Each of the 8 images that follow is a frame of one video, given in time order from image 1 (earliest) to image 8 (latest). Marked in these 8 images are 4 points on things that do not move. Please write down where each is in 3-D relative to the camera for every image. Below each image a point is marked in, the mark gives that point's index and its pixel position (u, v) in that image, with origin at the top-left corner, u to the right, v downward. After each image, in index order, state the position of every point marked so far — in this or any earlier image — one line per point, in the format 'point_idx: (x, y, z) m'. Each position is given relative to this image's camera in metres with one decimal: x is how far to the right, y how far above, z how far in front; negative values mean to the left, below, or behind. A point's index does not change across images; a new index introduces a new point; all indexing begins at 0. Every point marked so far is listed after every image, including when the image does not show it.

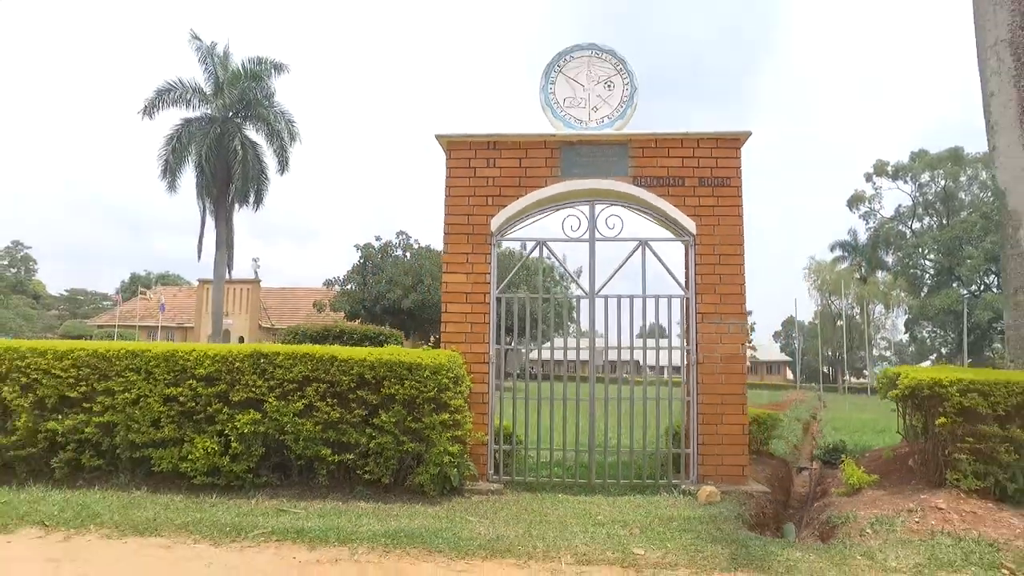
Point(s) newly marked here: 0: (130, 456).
0: (-3.5, -1.5, +6.1) m
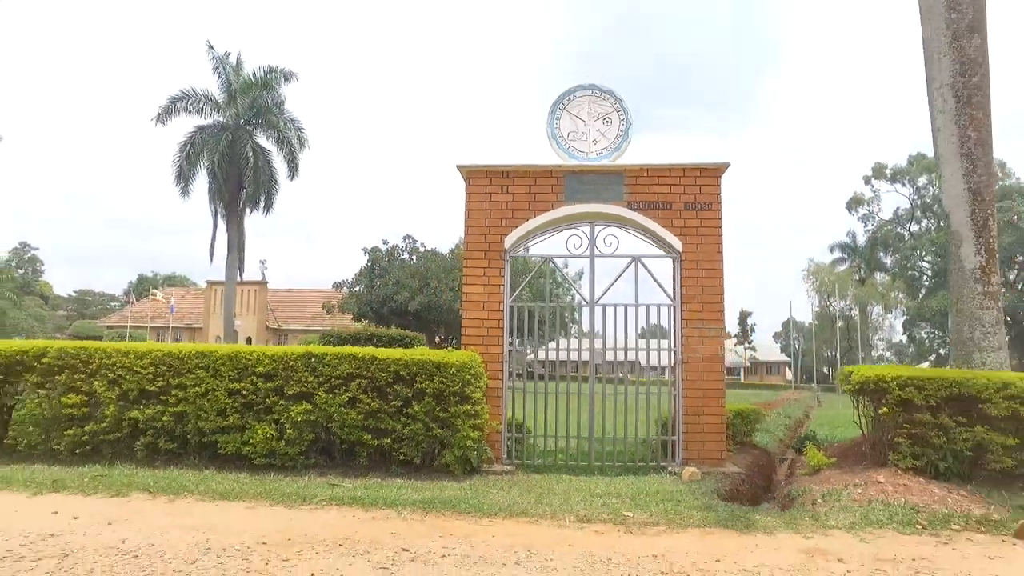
0: (-3.4, -1.6, +7.2) m
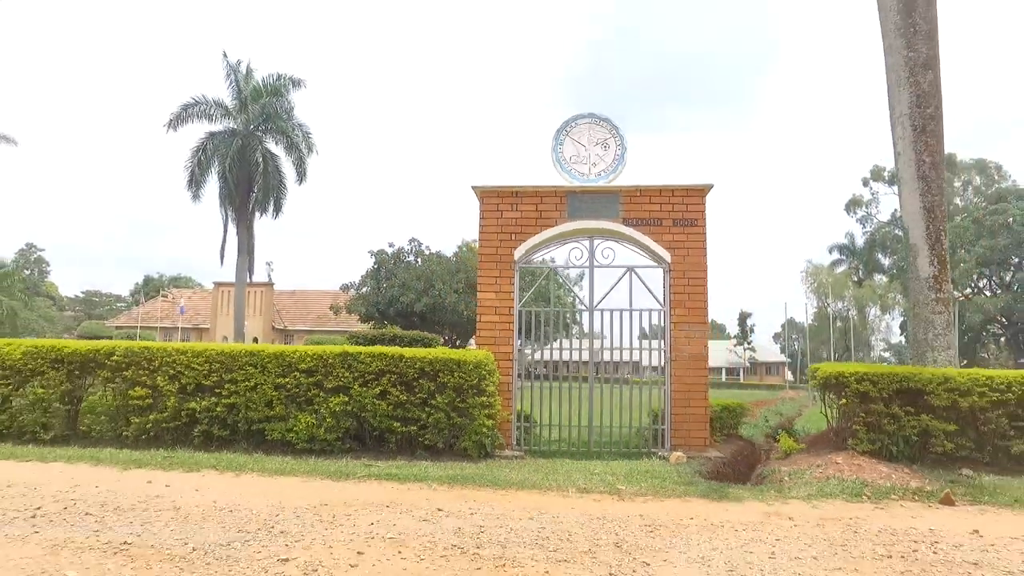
0: (-3.3, -1.7, +8.3) m
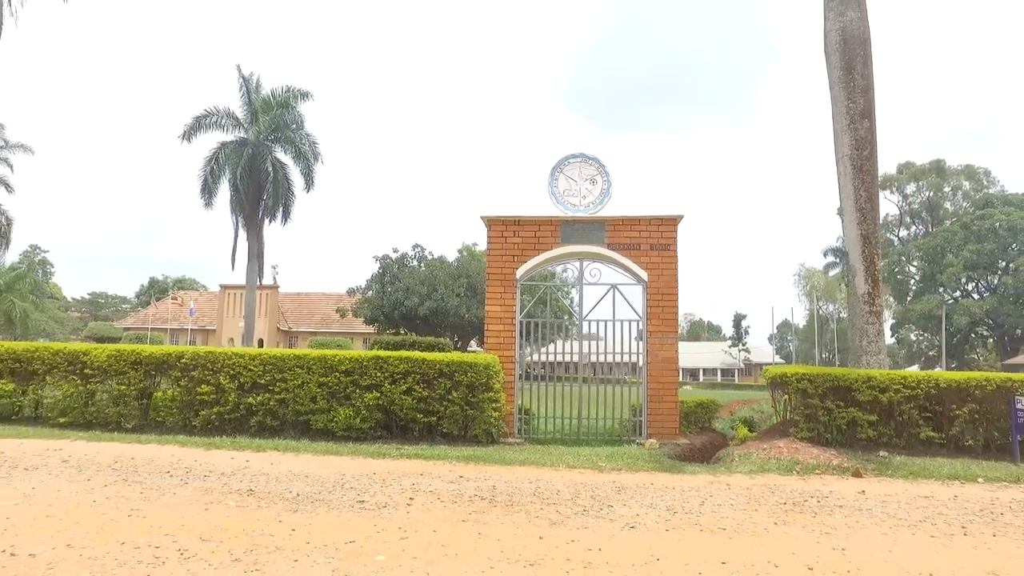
0: (-3.2, -2.0, +10.0) m
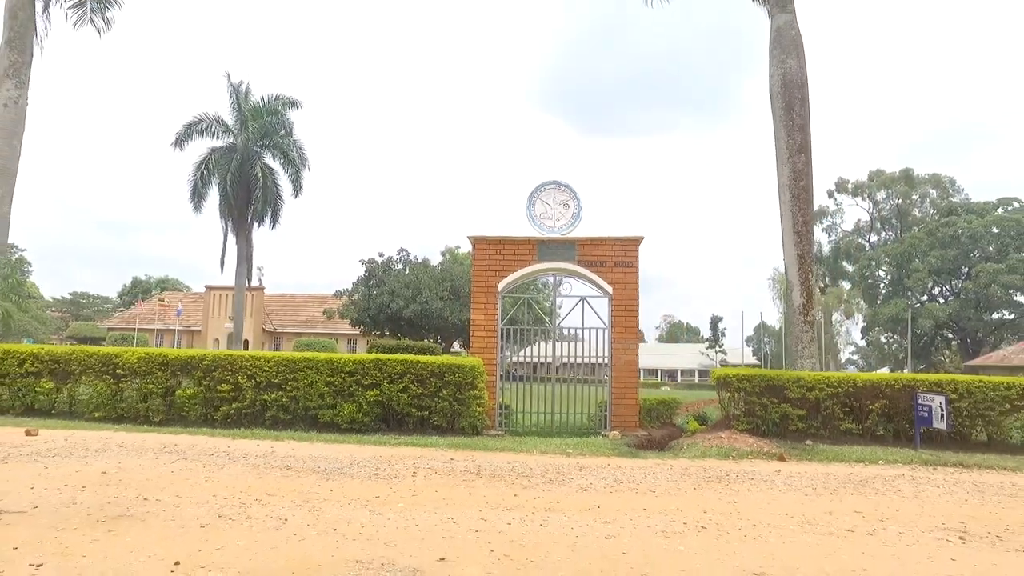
0: (-3.5, -2.1, +11.5) m
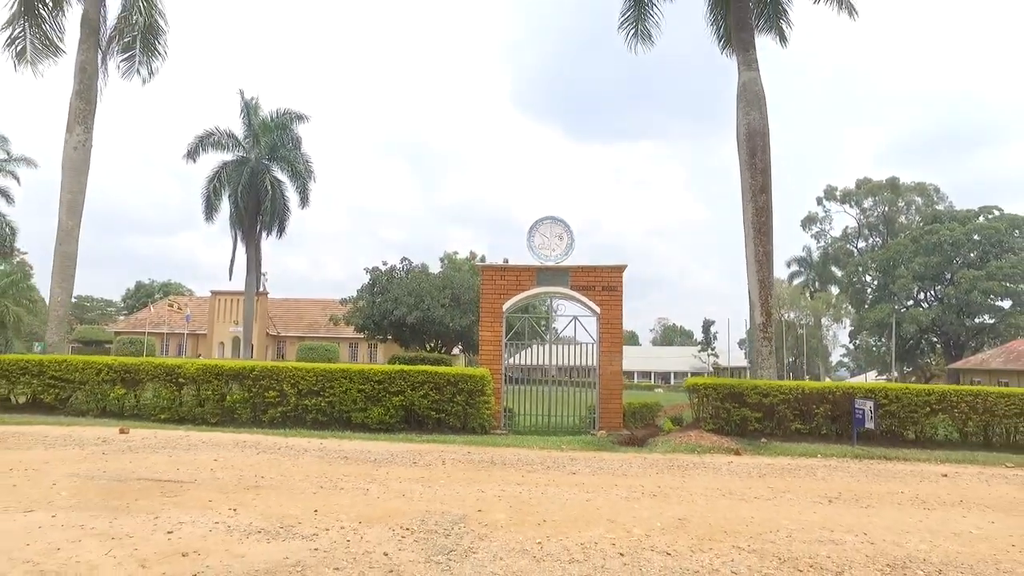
0: (-3.5, -2.6, +13.6) m
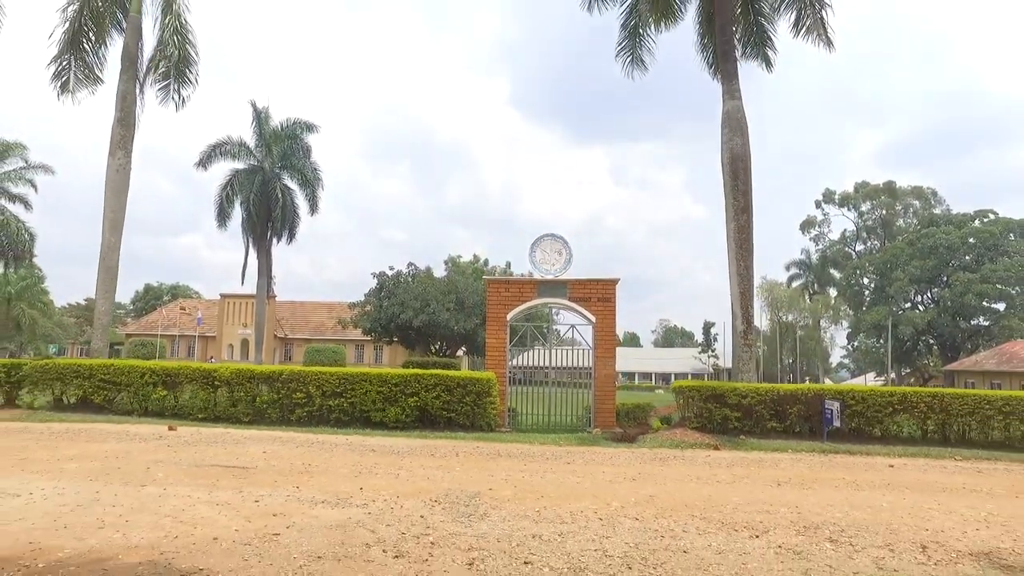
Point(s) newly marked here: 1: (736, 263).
0: (-3.4, -2.8, +15.0) m
1: (+5.4, +0.6, +16.3) m
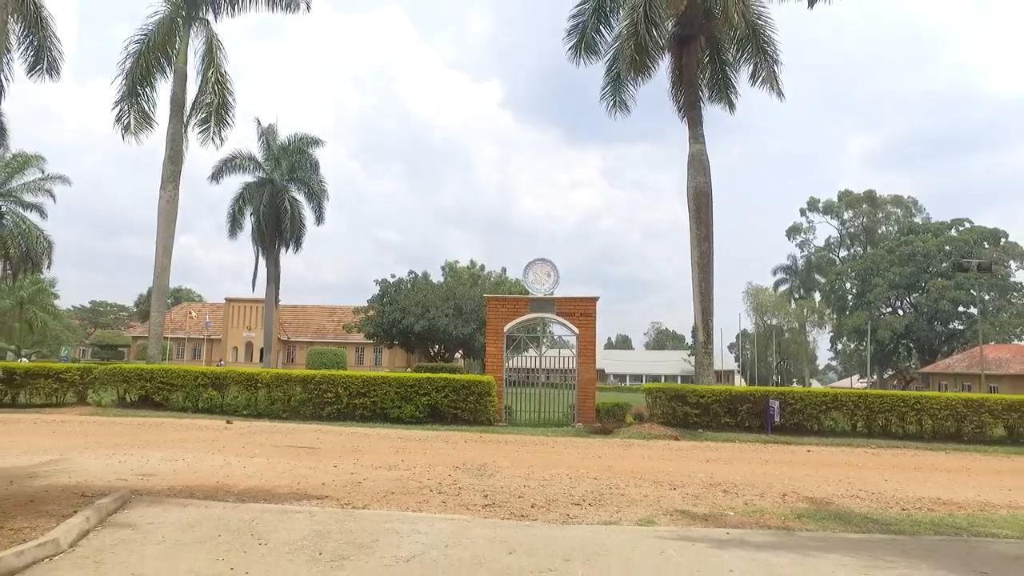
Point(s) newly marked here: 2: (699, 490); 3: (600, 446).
0: (-3.5, -3.3, +17.8) m
1: (+5.3, +0.2, +19.1) m
2: (+2.4, -2.6, +8.6) m
3: (+1.8, -3.2, +13.5) m
